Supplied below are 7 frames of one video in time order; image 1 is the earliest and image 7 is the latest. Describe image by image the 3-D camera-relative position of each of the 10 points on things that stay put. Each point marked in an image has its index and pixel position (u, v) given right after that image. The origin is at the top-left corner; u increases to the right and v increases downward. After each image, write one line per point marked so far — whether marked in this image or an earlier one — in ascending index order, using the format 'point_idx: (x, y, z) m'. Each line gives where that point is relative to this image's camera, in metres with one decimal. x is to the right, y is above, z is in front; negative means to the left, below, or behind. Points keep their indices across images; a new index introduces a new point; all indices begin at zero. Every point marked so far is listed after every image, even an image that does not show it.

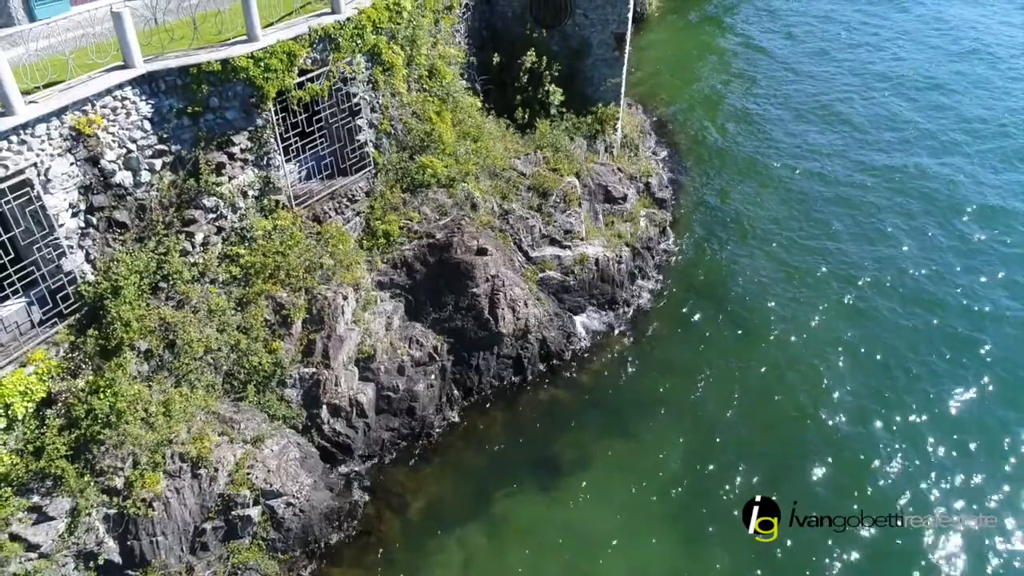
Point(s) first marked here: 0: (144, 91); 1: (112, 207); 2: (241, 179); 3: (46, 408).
0: (-5.8, +3.1, +11.3) m
1: (-6.3, +1.3, +11.3) m
2: (-4.8, +1.9, +12.9) m
3: (-6.7, -1.7, +10.5) m
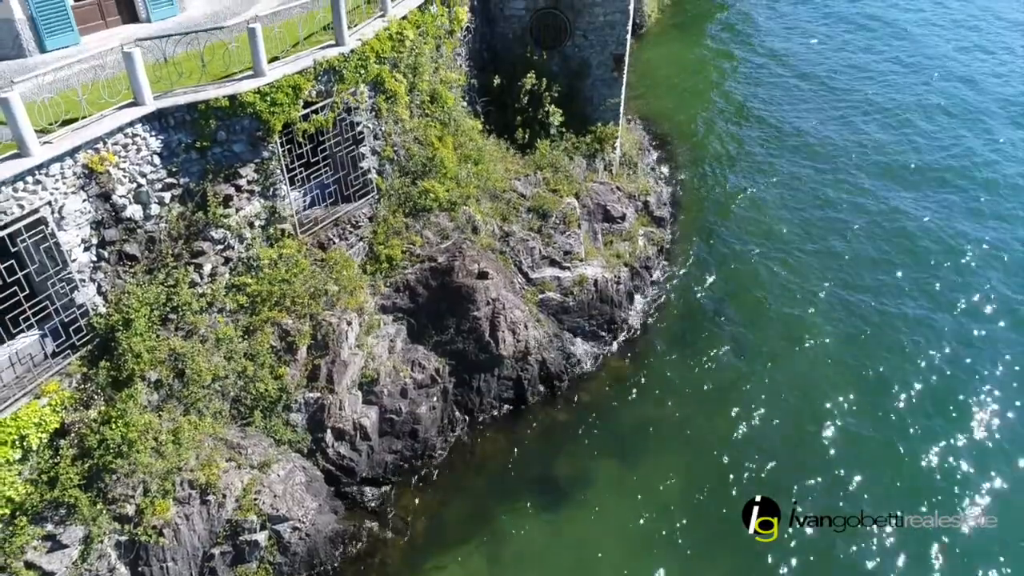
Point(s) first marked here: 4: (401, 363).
0: (-5.8, +2.6, +11.6) m
1: (-6.3, +0.8, +11.6) m
2: (-4.8, +1.4, +13.2) m
3: (-6.7, -2.2, +10.8) m
4: (-2.3, -1.5, +14.8) m
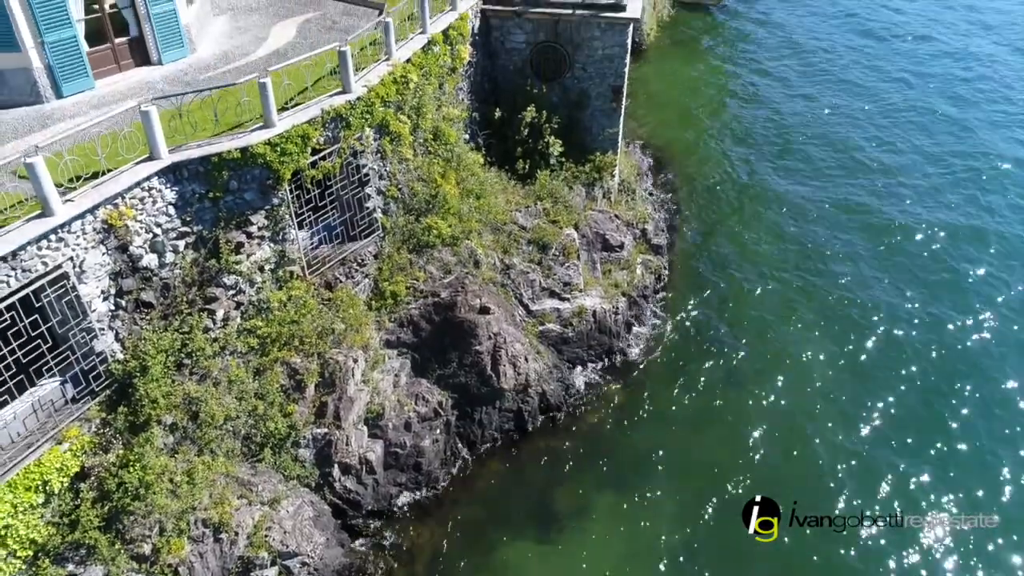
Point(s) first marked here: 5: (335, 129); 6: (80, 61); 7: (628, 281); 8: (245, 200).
0: (-5.7, +1.8, +12.1) m
1: (-6.2, 0.0, +12.1) m
2: (-4.8, +0.6, +13.6) m
3: (-6.7, -3.0, +11.2) m
4: (-2.3, -2.3, +15.3) m
5: (-3.5, +3.1, +14.2) m
6: (-8.9, +4.7, +14.8) m
7: (+3.2, +0.2, +19.7) m
8: (-4.9, +1.6, +13.1) m
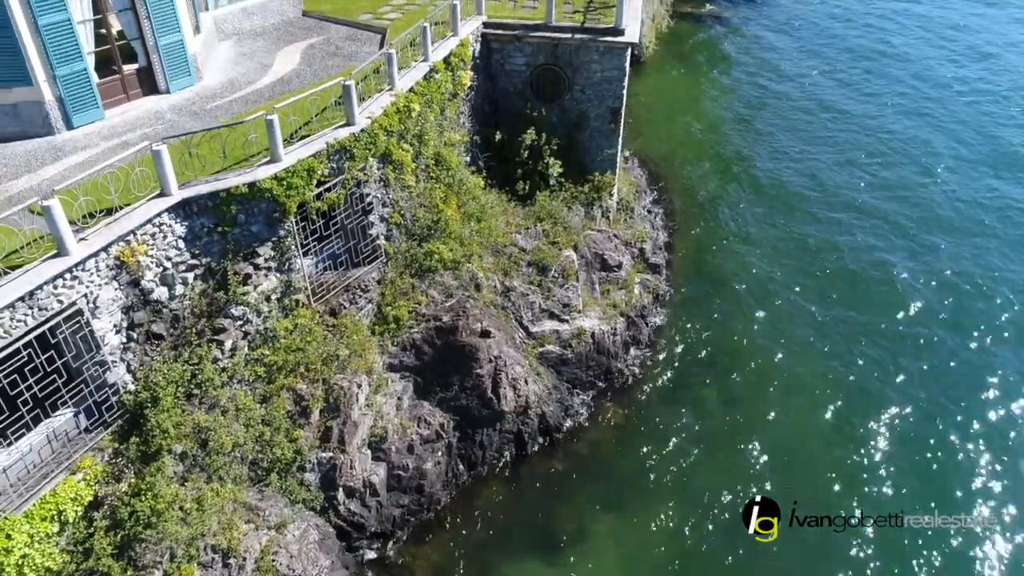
0: (-5.7, +1.3, +12.5) m
1: (-6.2, -0.6, +12.4) m
2: (-4.8, 0.0, +14.0) m
3: (-6.7, -3.6, +11.6) m
4: (-2.2, -2.9, +15.6) m
5: (-3.5, +2.6, +14.5) m
6: (-8.9, +4.1, +15.2) m
7: (+3.2, -0.4, +20.1) m
8: (-4.9, +1.0, +13.5) m
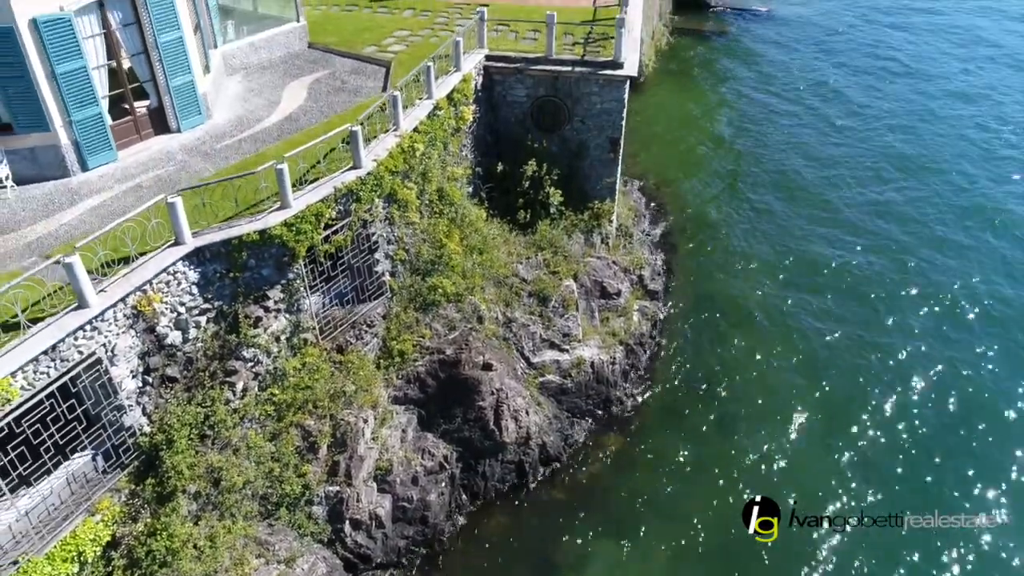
0: (-5.7, +0.5, +12.9) m
1: (-6.2, -1.4, +12.9) m
2: (-4.8, -0.8, +14.5) m
3: (-6.7, -4.4, +12.1) m
4: (-2.2, -3.7, +16.1) m
5: (-3.4, +1.8, +15.0) m
6: (-8.8, +3.3, +15.6) m
7: (+3.2, -1.2, +20.5) m
8: (-4.8, +0.2, +13.9) m
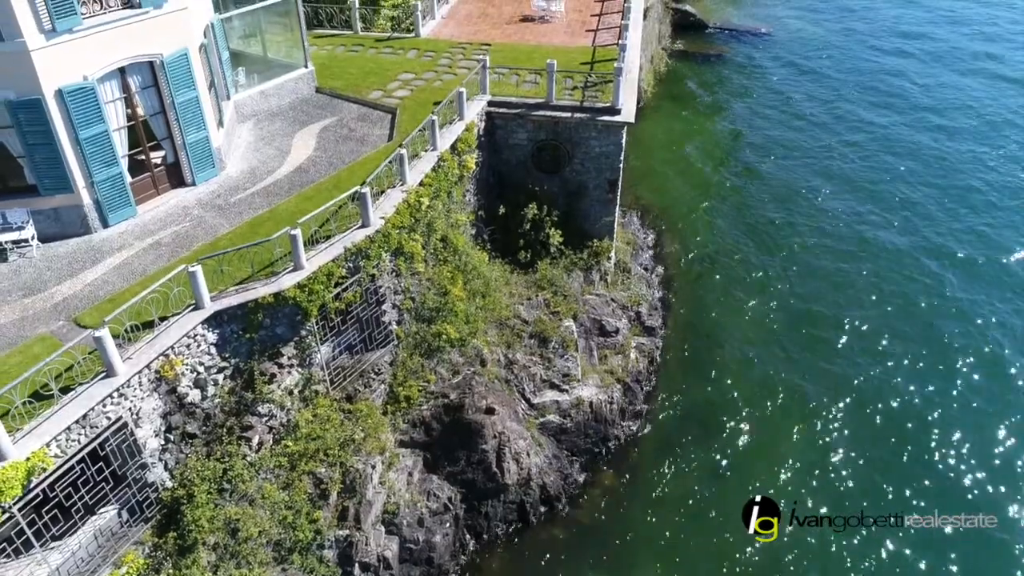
0: (-5.7, -0.7, +13.6) m
1: (-6.2, -2.5, +13.6) m
2: (-4.7, -1.9, +15.2) m
3: (-6.7, -5.5, +12.8) m
4: (-2.2, -4.8, +16.8) m
5: (-3.4, +0.6, +15.7) m
6: (-8.8, +2.2, +16.4) m
7: (+3.3, -2.3, +21.2) m
8: (-4.8, -0.9, +14.7) m
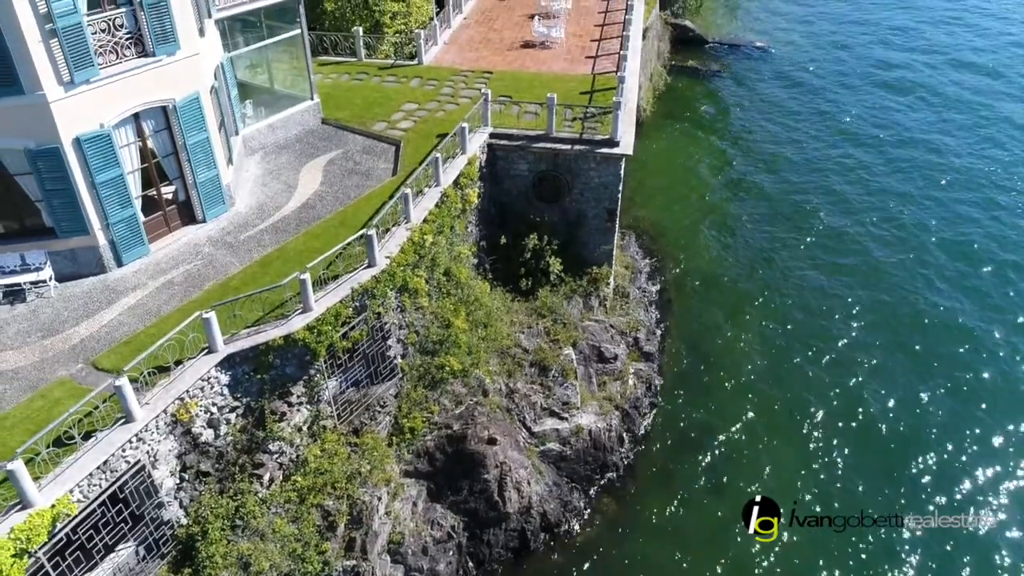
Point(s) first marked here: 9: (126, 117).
0: (-5.6, -1.6, +14.2) m
1: (-6.1, -3.4, +14.2) m
2: (-4.7, -2.8, +15.7) m
3: (-6.6, -6.4, +13.3) m
4: (-2.2, -5.7, +17.4) m
5: (-3.4, -0.3, +16.2) m
6: (-8.8, +1.3, +16.9) m
7: (+3.3, -3.2, +21.8) m
8: (-4.8, -1.8, +15.2) m
9: (-8.6, +3.8, +16.1) m
